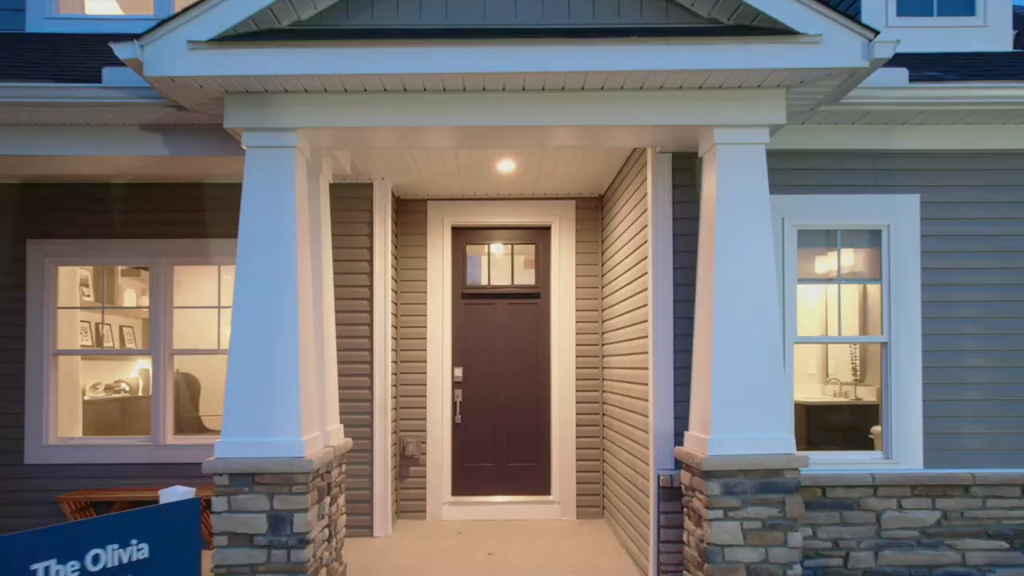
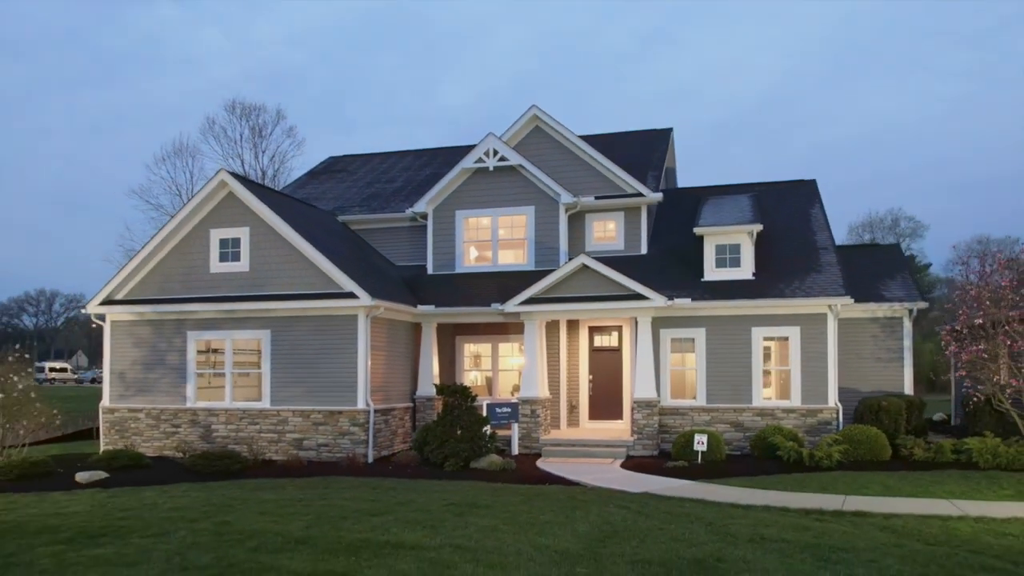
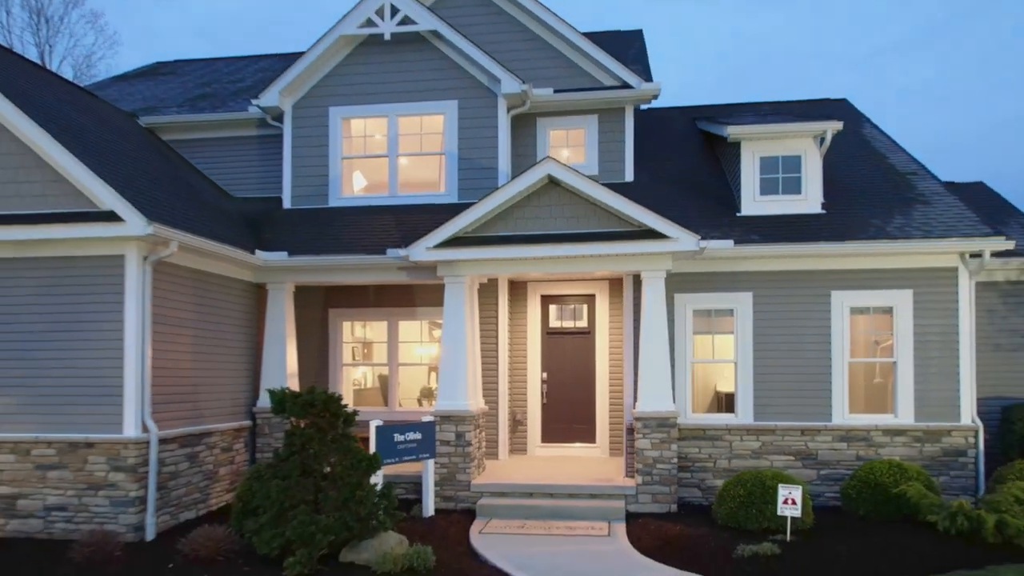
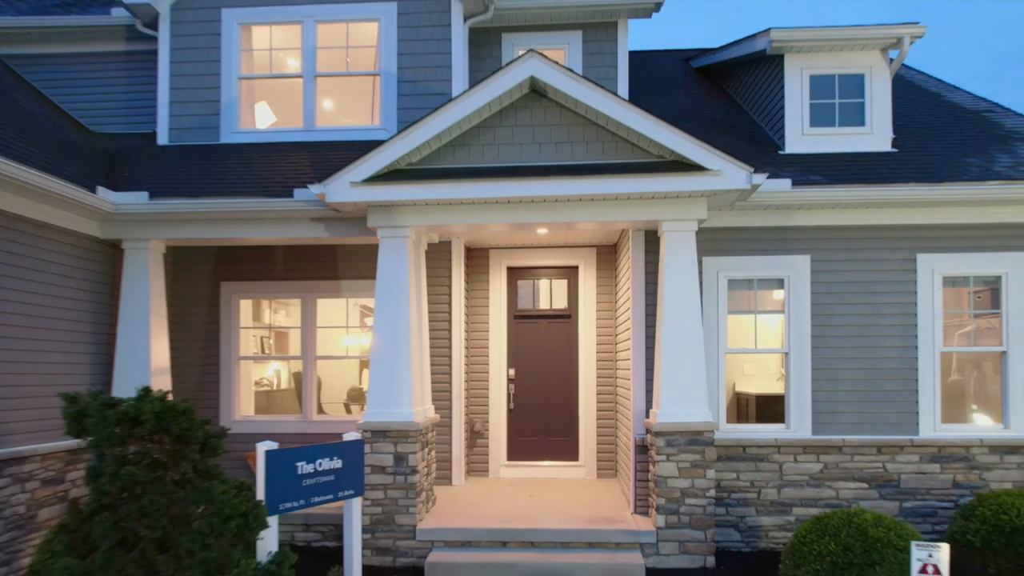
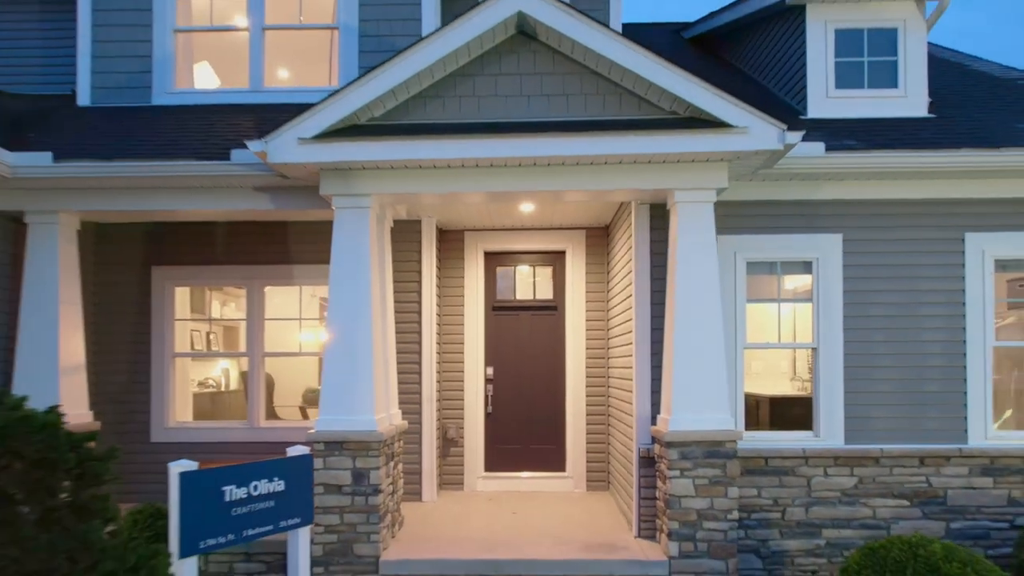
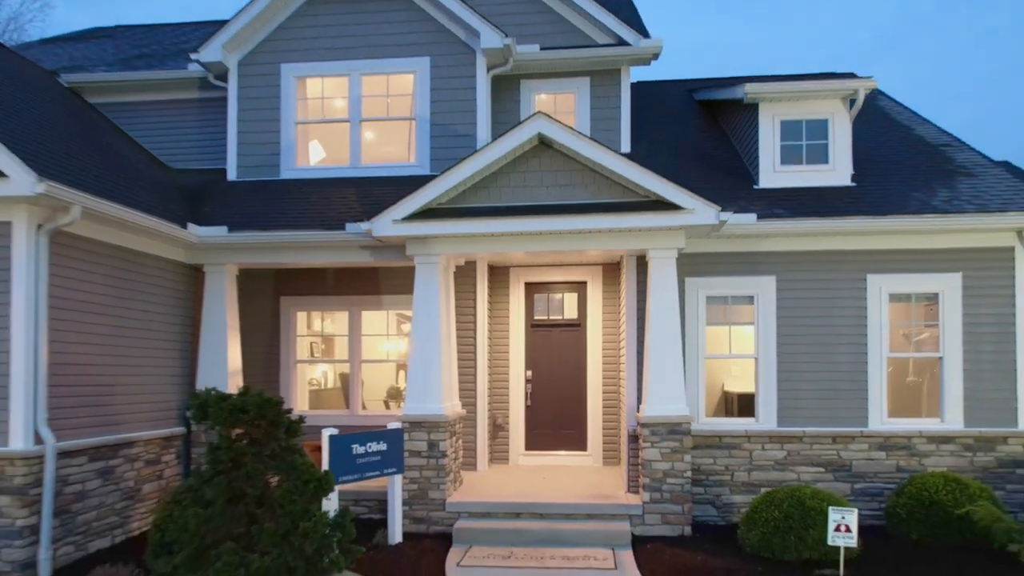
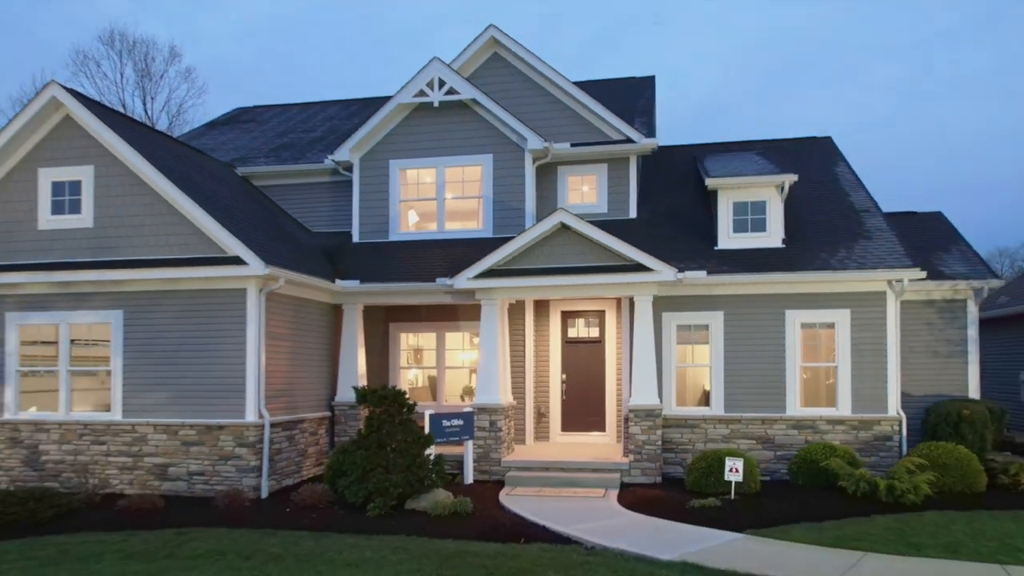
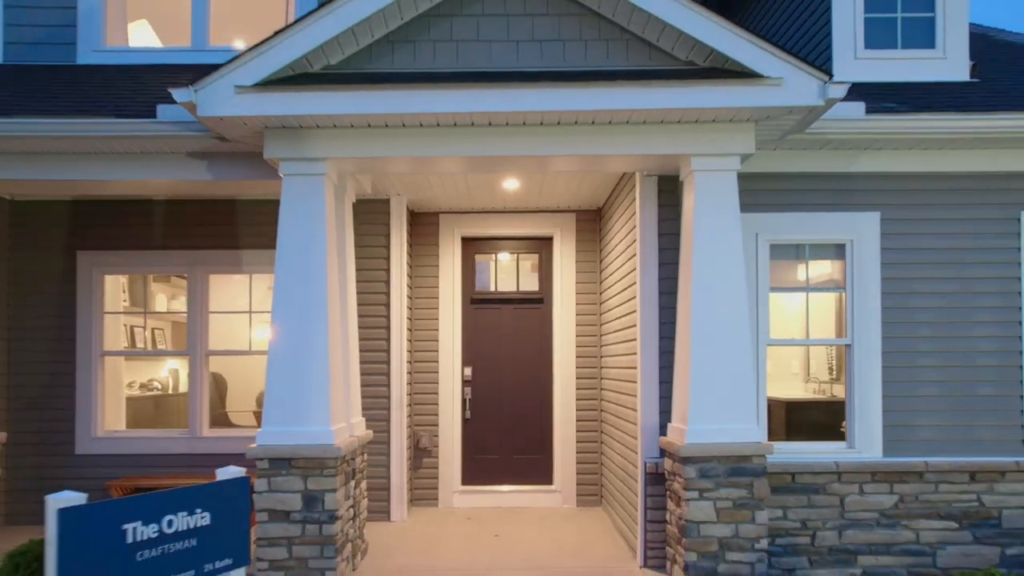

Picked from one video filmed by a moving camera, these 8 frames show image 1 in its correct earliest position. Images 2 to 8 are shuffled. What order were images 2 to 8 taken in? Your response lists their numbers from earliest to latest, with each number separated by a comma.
8, 5, 4, 6, 3, 7, 2
